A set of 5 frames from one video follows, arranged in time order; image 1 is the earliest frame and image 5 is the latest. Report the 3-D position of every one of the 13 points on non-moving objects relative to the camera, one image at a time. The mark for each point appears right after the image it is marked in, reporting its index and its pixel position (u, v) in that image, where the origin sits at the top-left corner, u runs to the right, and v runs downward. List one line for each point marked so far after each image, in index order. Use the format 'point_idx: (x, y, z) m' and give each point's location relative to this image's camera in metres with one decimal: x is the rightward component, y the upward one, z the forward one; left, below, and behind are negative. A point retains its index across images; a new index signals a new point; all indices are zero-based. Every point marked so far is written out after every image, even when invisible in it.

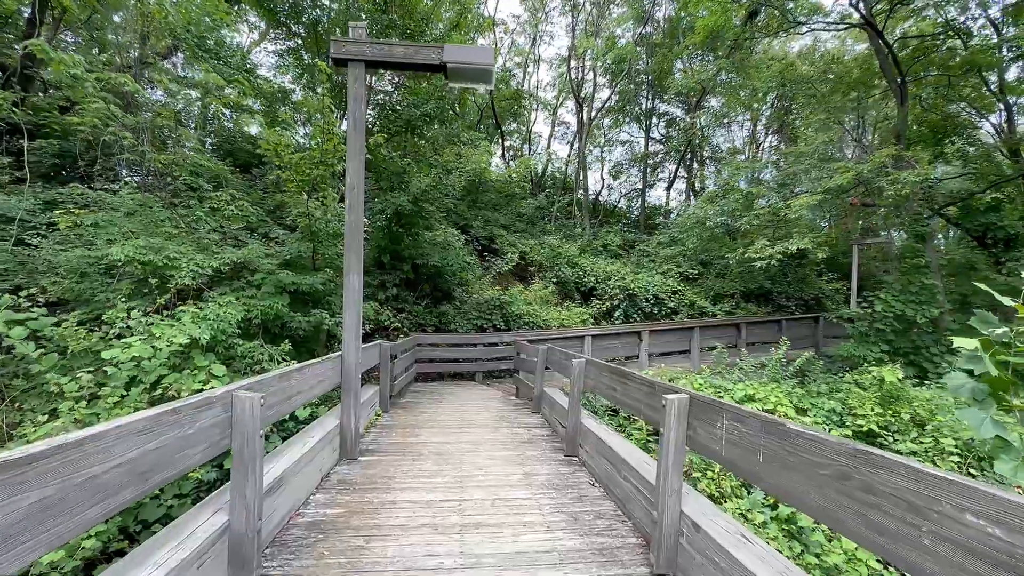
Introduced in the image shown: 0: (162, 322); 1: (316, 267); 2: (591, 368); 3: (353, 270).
0: (-2.7, -0.3, +3.6) m
1: (-2.3, +0.2, +5.6) m
2: (+0.6, -0.6, +3.4) m
3: (-1.2, +0.1, +3.4) m
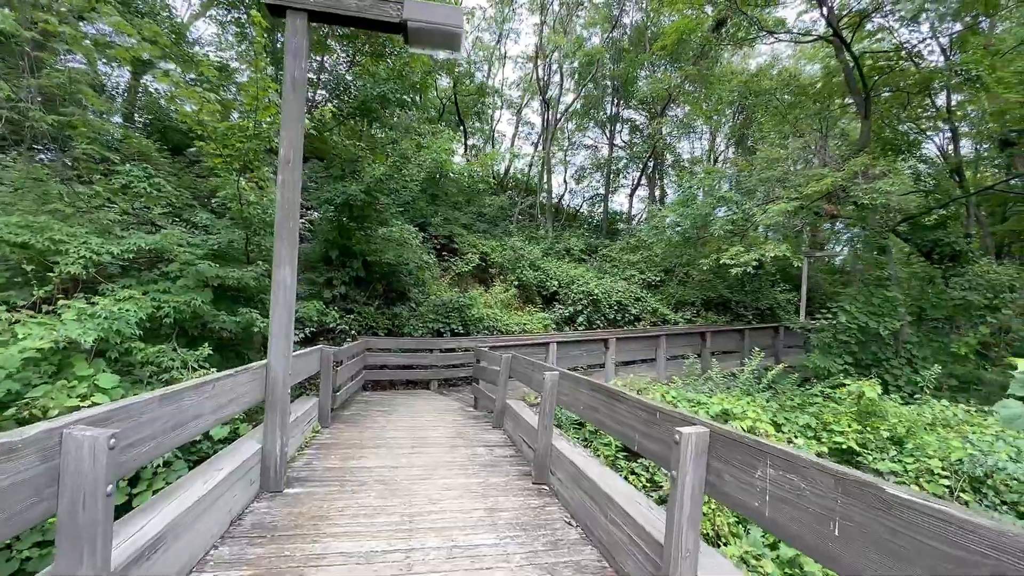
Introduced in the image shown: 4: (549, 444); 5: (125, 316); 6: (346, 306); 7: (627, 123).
0: (-2.9, -0.2, +2.9) m
1: (-2.7, +0.3, +4.8) m
2: (+0.4, -0.6, +3.0) m
3: (-1.4, +0.2, +2.8) m
4: (+0.2, -1.0, +3.0) m
5: (-2.7, -0.2, +3.2) m
6: (-2.5, -0.3, +7.2) m
7: (+4.1, +6.0, +16.9) m
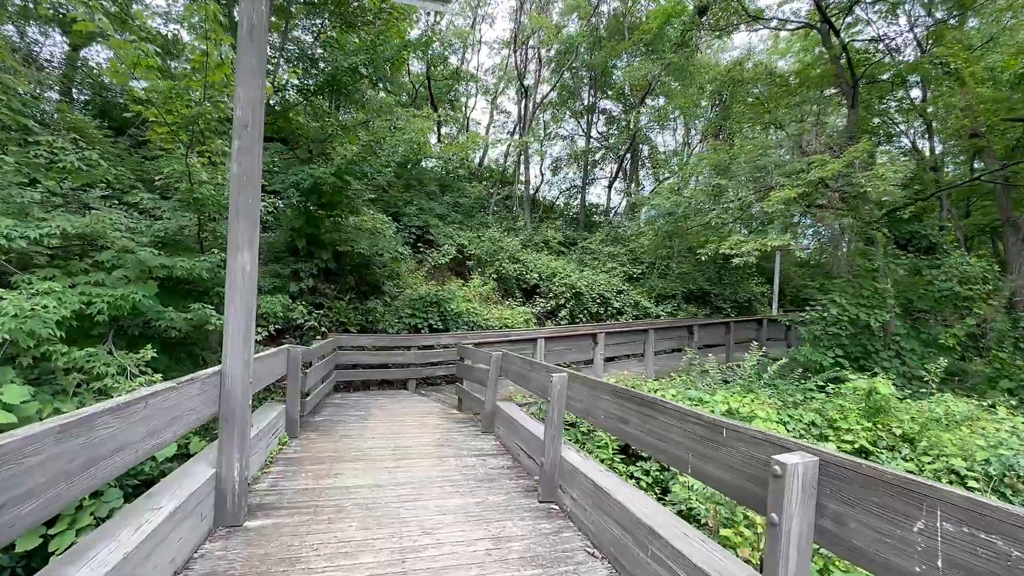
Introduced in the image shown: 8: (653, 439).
0: (-2.9, -0.2, +2.3) m
1: (-2.8, +0.4, +4.2) m
2: (+0.4, -0.5, +2.6) m
3: (-1.3, +0.2, +2.3) m
4: (+0.3, -1.0, +2.7) m
5: (-2.7, -0.1, +2.7) m
6: (-2.8, -0.2, +6.6) m
7: (+3.3, +6.2, +16.7) m
8: (+0.6, -0.6, +1.8) m
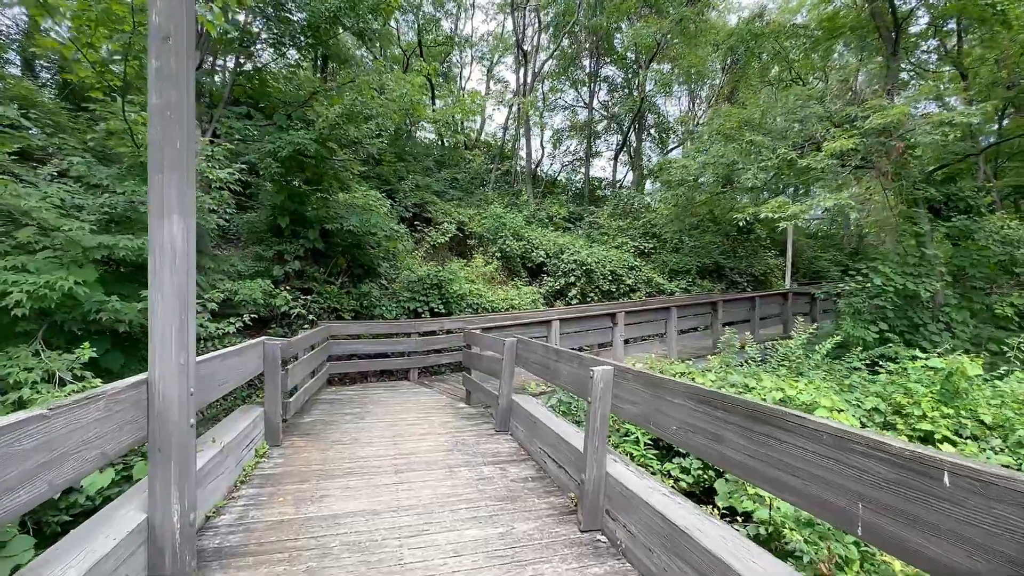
0: (-2.8, -0.1, +1.6) m
1: (-2.7, +0.5, +3.6) m
2: (+0.5, -0.4, +2.0) m
3: (-1.2, +0.3, +1.7) m
4: (+0.4, -0.8, +2.1) m
5: (-2.5, -0.1, +2.0) m
6: (-2.7, 0.0, +6.0) m
7: (+3.2, +7.0, +15.8) m
8: (+0.7, -0.5, +1.2) m
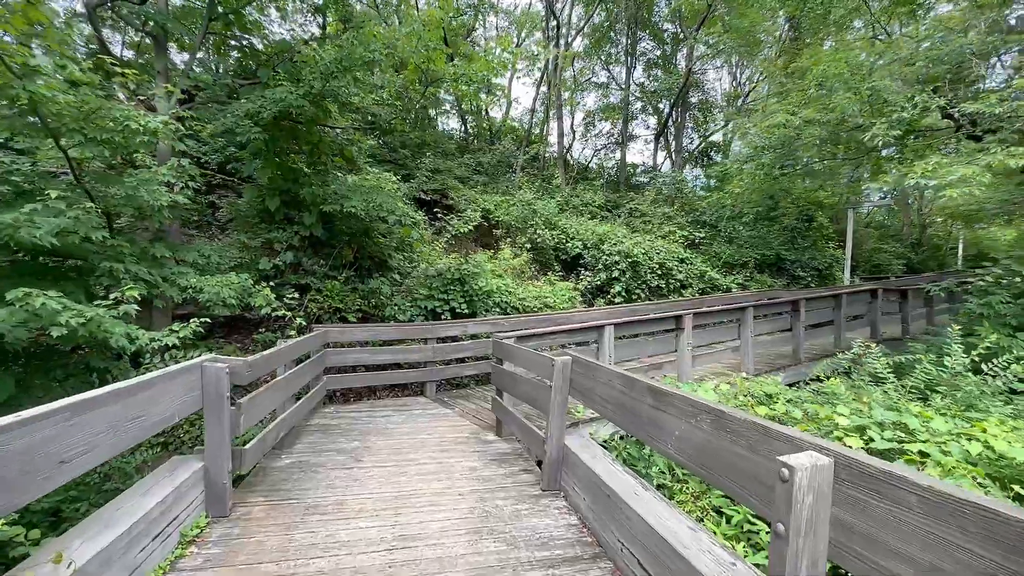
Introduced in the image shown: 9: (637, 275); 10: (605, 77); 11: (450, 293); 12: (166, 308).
0: (-2.6, -0.1, +0.7) m
1: (-2.4, +0.5, +2.6) m
2: (+0.7, -0.4, +0.9) m
3: (-1.0, +0.3, +0.6) m
4: (+0.6, -0.8, +0.9) m
5: (-2.3, -0.1, +1.0) m
6: (-2.3, +0.1, +5.0) m
7: (+4.0, +7.1, +14.4) m
8: (+0.9, -0.5, +0.1) m
9: (+2.1, +0.2, +8.0) m
10: (+3.0, +6.8, +15.3) m
11: (-0.7, -0.1, +5.7) m
12: (-2.7, -0.2, +3.7) m
